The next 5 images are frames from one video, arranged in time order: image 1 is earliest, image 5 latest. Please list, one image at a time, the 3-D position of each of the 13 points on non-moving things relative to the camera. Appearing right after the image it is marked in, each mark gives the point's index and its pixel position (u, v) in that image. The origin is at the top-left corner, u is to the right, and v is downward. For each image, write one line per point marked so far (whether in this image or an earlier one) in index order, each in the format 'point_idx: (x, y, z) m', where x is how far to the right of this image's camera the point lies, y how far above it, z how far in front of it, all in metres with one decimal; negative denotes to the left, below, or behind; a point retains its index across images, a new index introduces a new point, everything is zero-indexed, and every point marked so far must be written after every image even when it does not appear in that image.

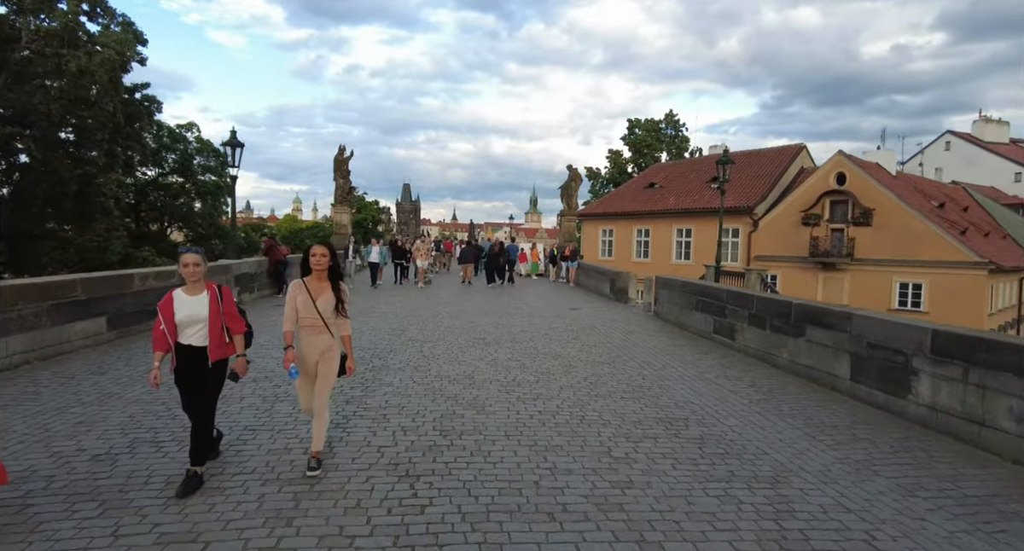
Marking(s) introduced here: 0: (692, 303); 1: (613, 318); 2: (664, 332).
0: (+3.4, -0.5, +10.4) m
1: (+2.3, -1.0, +12.3) m
2: (+2.9, -1.1, +10.3) m
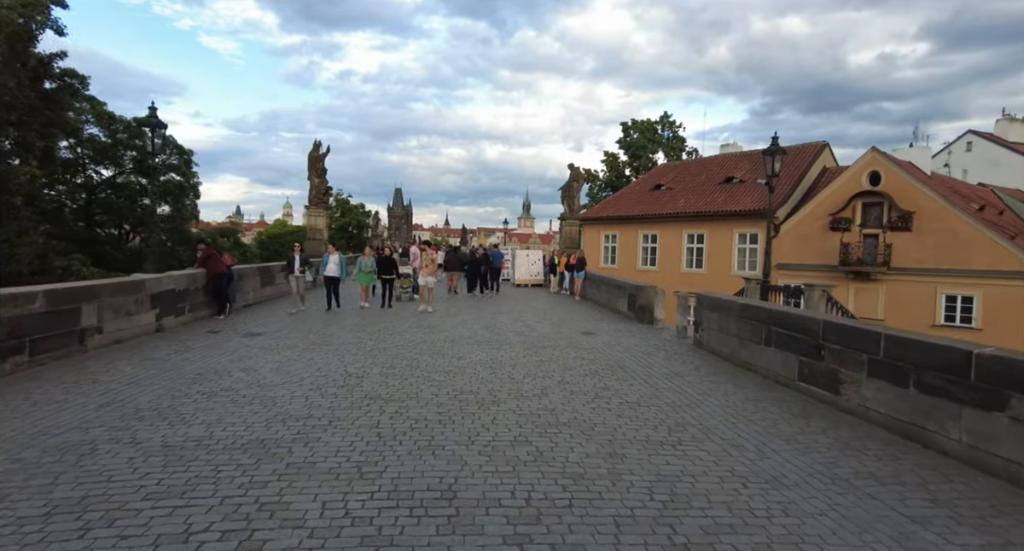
0: (+3.5, -0.8, +7.6) m
1: (+2.3, -1.3, +9.6) m
2: (+2.9, -1.4, +7.5) m
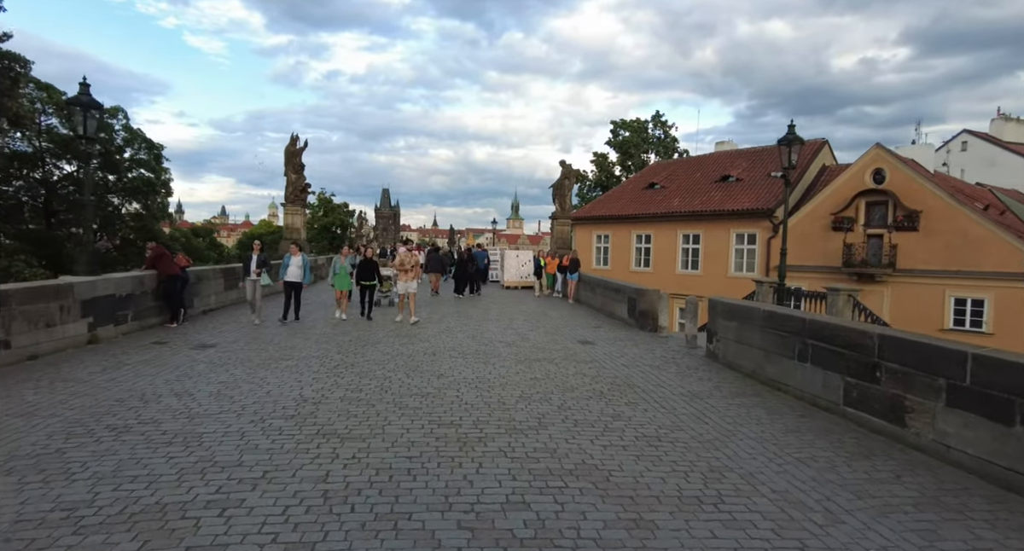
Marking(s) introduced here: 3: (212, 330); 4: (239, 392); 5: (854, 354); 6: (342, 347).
0: (+3.4, -0.9, +6.5) m
1: (+2.1, -1.3, +8.4) m
2: (+2.8, -1.4, +6.4) m
3: (-5.5, -1.0, +10.1) m
4: (-3.0, -1.3, +6.1) m
5: (+3.5, -0.8, +5.6) m
6: (-2.7, -1.1, +8.7) m
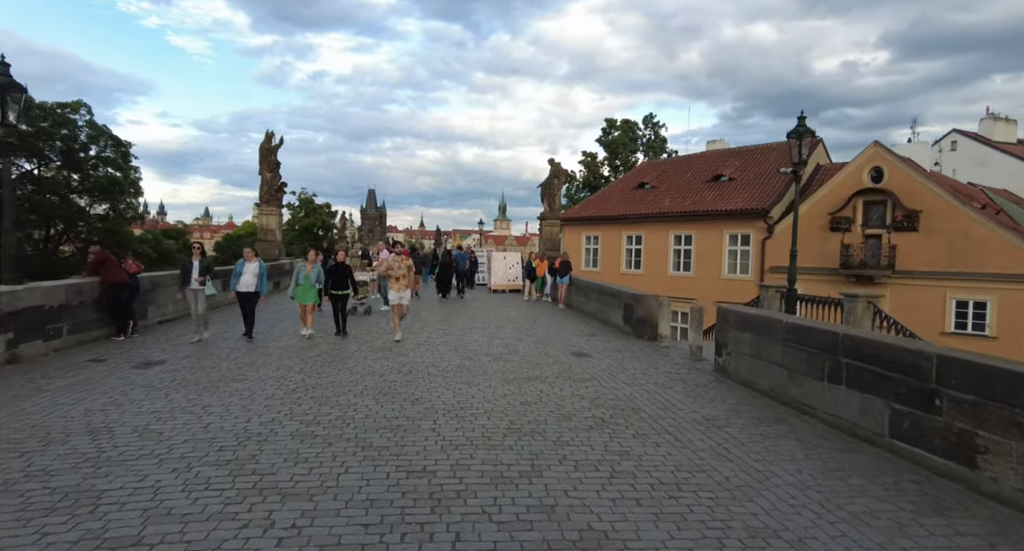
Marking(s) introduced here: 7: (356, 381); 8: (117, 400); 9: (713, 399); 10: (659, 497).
0: (+3.2, -1.0, +5.6) m
1: (+2.0, -1.4, +7.5) m
2: (+2.7, -1.5, +5.5) m
3: (-5.7, -1.1, +9.0) m
4: (-3.2, -1.4, +5.1) m
5: (+3.4, -0.9, +4.7) m
6: (-2.9, -1.3, +7.7) m
7: (-1.9, -1.3, +6.8) m
8: (-4.3, -1.3, +5.9) m
9: (+2.4, -1.5, +6.6) m
10: (+1.0, -1.6, +3.9) m
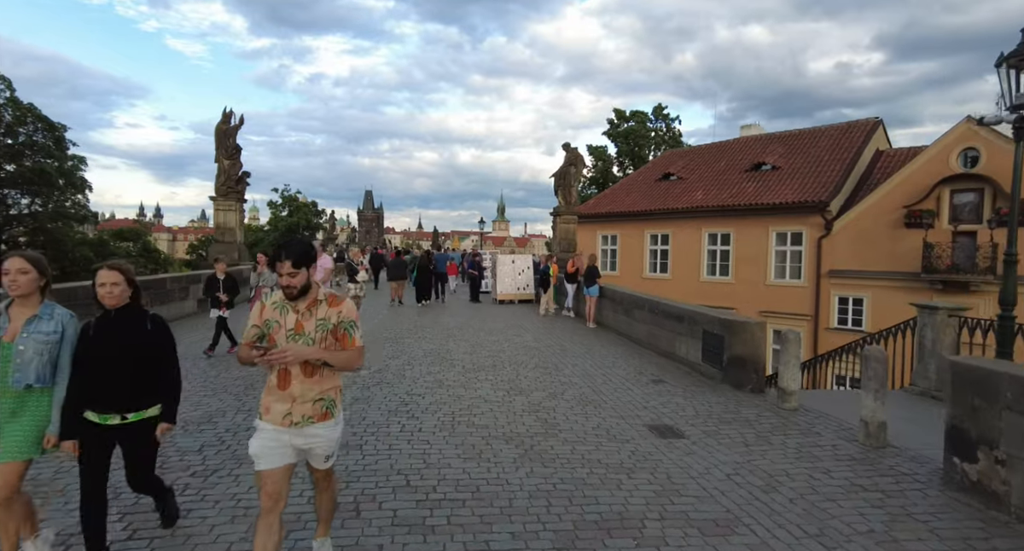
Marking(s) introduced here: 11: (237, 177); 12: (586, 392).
0: (+3.6, -1.2, +1.7) m
1: (+2.3, -1.6, +3.6) m
2: (+3.1, -1.7, +1.6) m
3: (-5.3, -1.3, +5.1) m
4: (-2.8, -1.6, +1.2) m
5: (+3.8, -1.1, +0.8) m
6: (-2.5, -1.5, +3.8) m
7: (-1.6, -1.5, +2.9) m
8: (-3.9, -1.6, +2.0) m
9: (+2.8, -1.7, +2.7) m
10: (+1.4, -1.8, 0.0) m
11: (-9.3, +3.3, +18.6) m
12: (+0.9, -1.4, +6.8) m
